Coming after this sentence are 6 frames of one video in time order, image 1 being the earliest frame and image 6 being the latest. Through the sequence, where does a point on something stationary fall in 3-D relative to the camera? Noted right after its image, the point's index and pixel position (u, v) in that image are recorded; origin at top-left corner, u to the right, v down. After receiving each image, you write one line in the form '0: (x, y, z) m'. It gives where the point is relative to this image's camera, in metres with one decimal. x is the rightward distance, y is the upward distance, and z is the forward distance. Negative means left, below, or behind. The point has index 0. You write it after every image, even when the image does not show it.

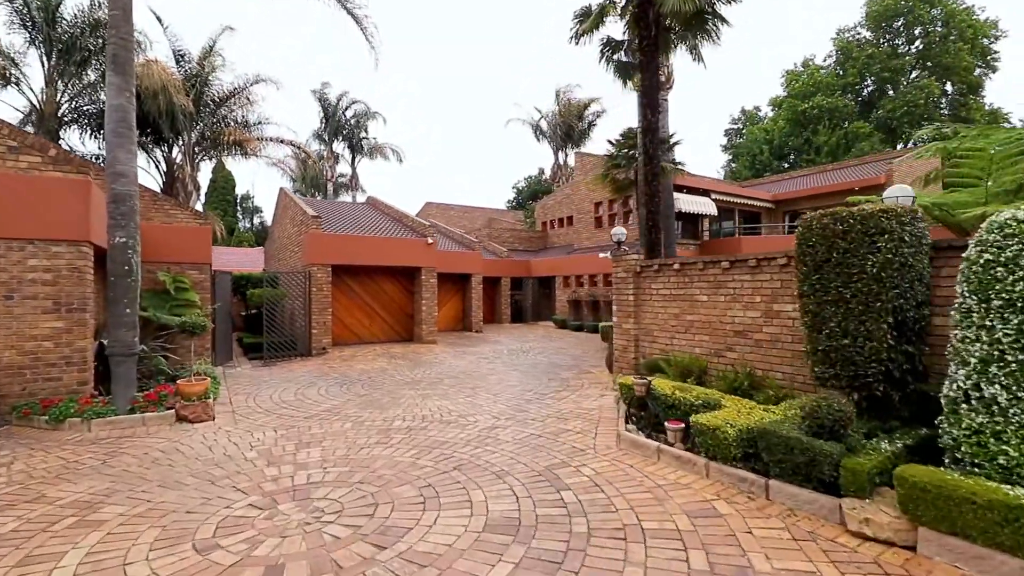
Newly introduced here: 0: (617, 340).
0: (+1.6, -0.9, +7.7) m
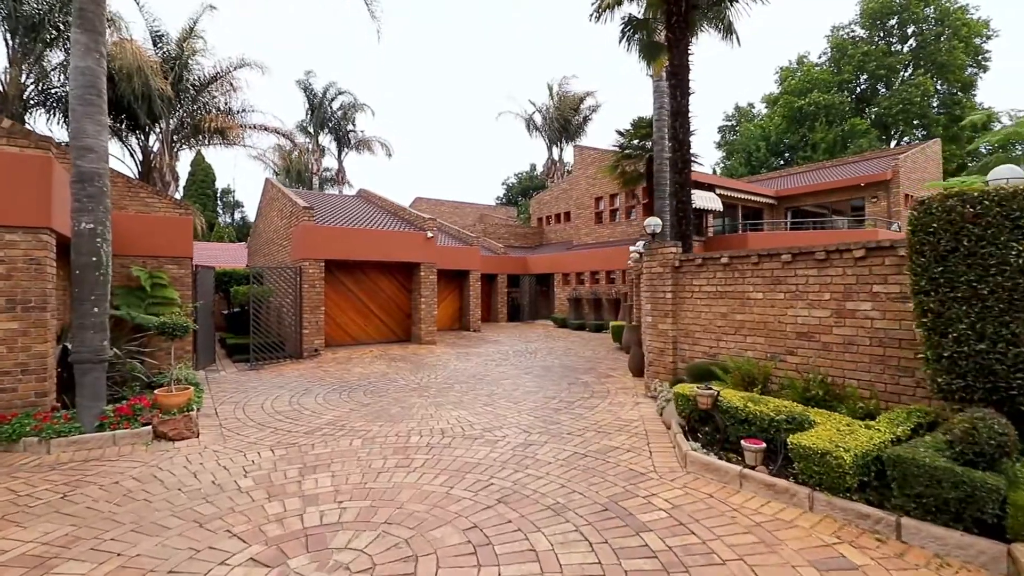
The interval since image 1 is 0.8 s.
0: (+1.9, -0.8, +6.9) m
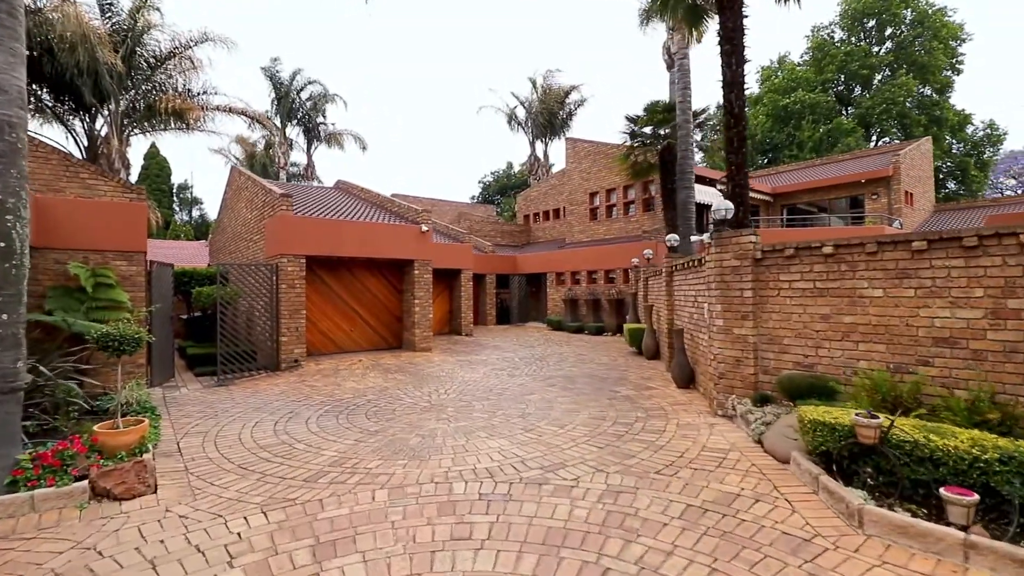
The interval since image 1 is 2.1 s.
0: (+2.4, -0.8, +5.8) m
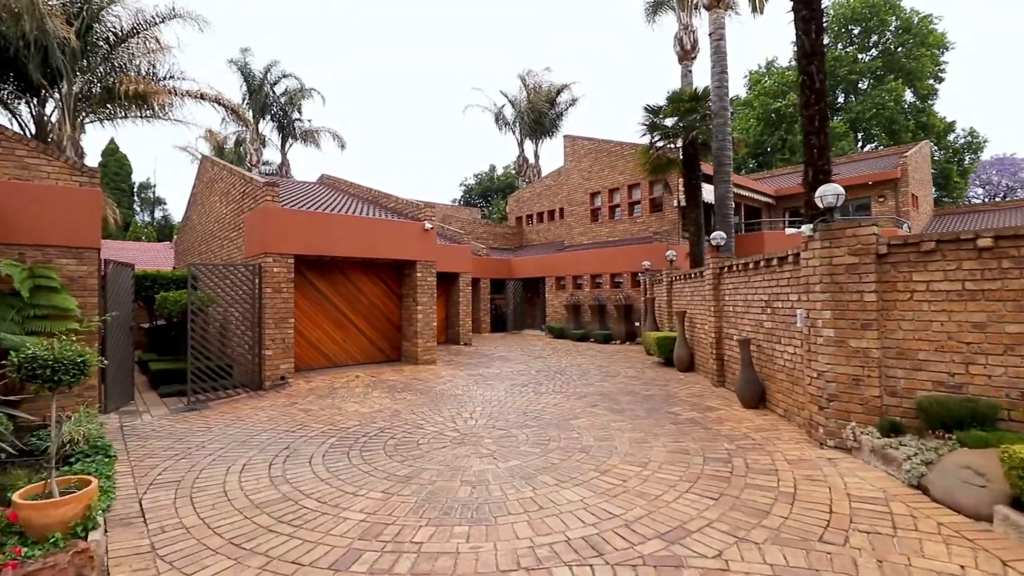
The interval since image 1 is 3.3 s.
0: (+3.0, -0.8, +4.7) m
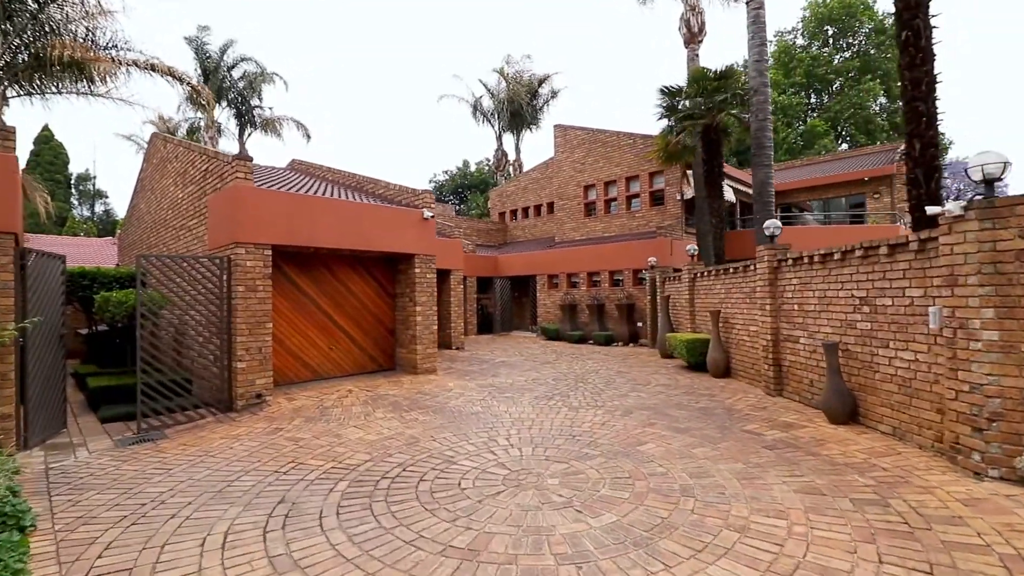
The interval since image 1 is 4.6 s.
0: (+3.6, -0.7, +3.8) m
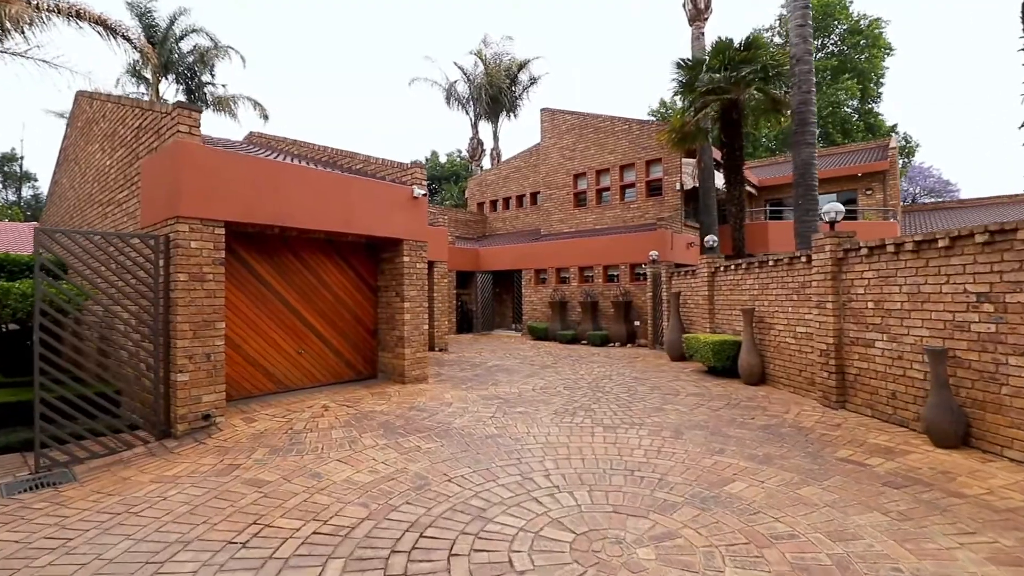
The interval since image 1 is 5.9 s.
0: (+4.0, -0.7, +2.8) m
